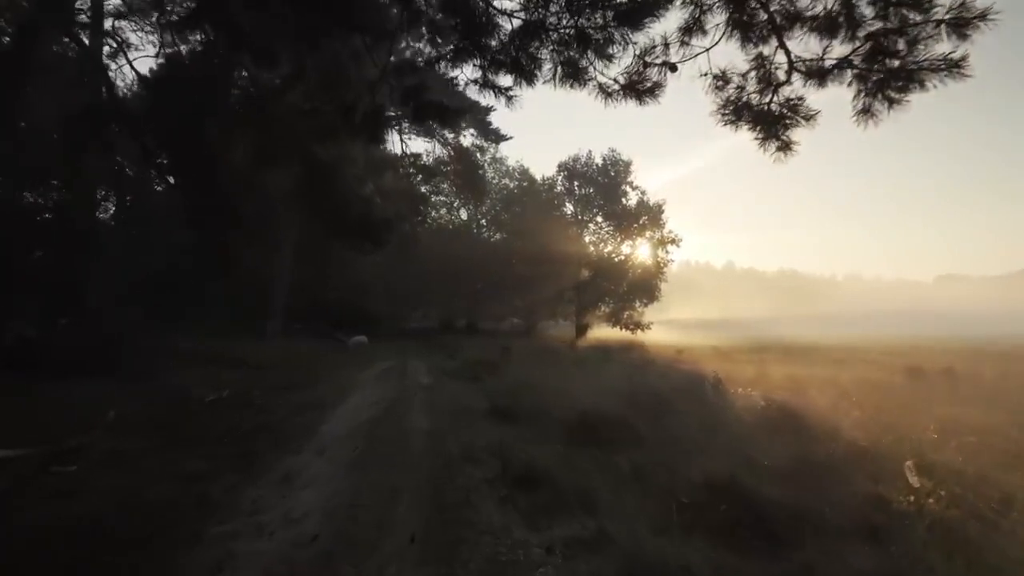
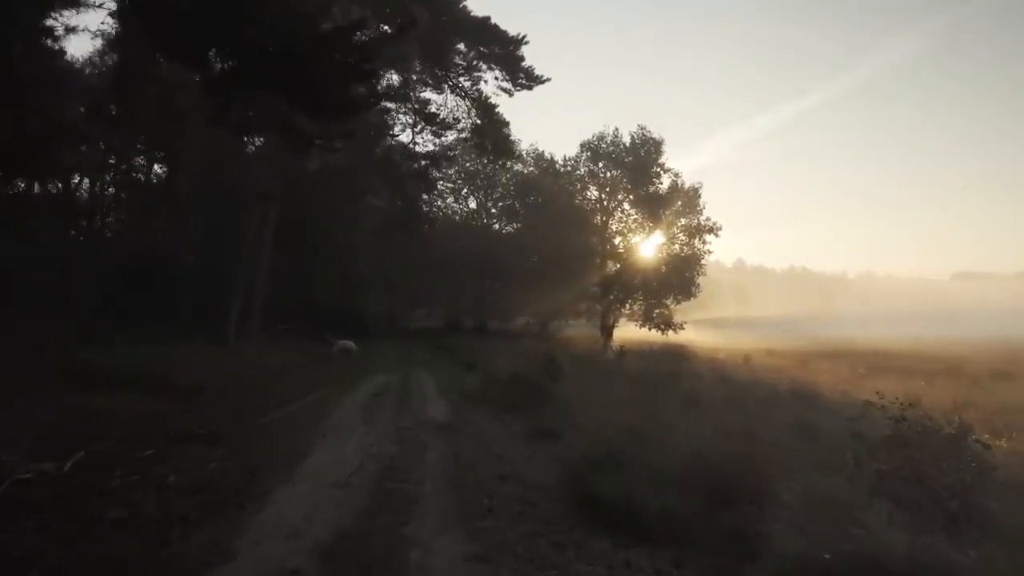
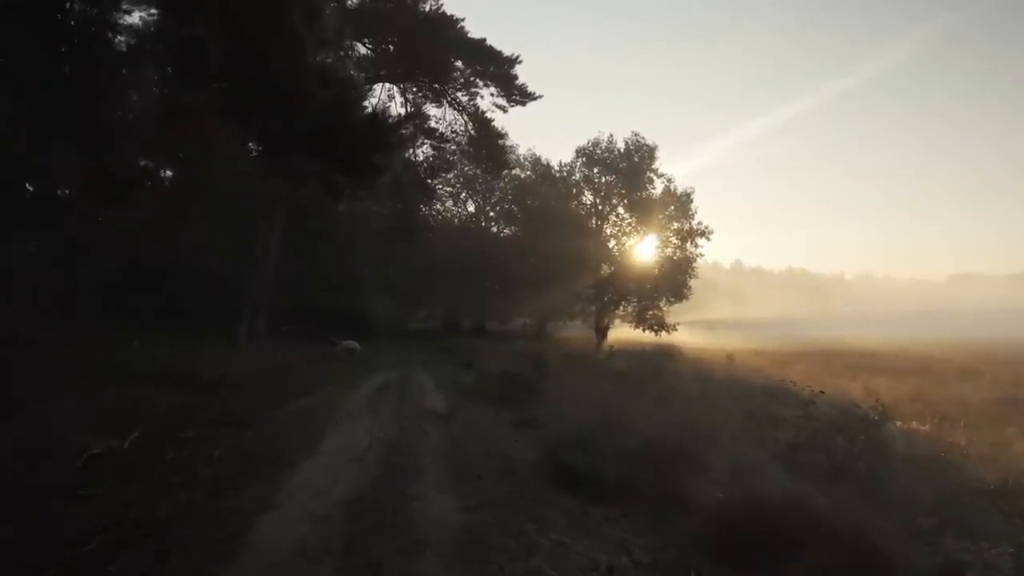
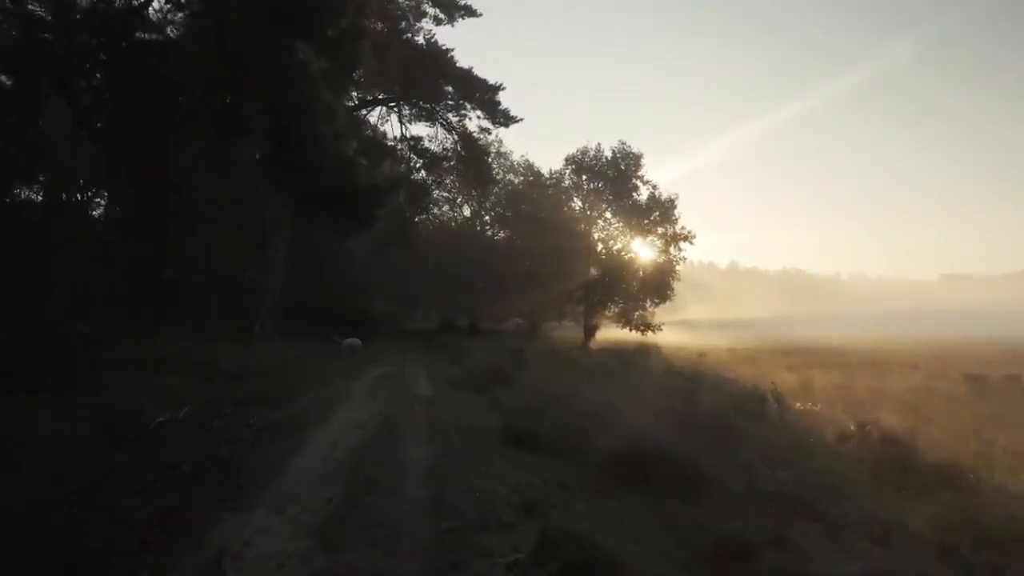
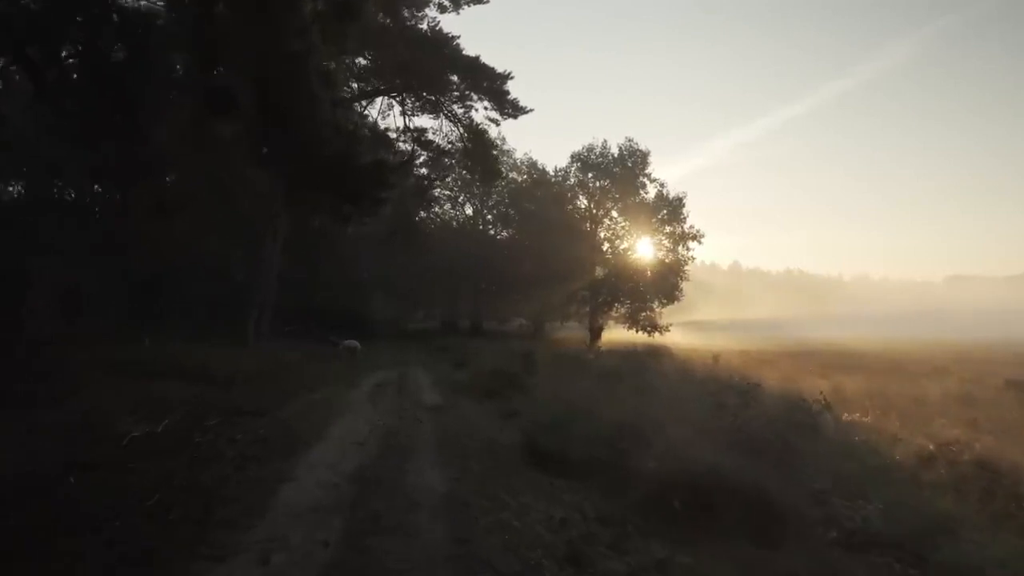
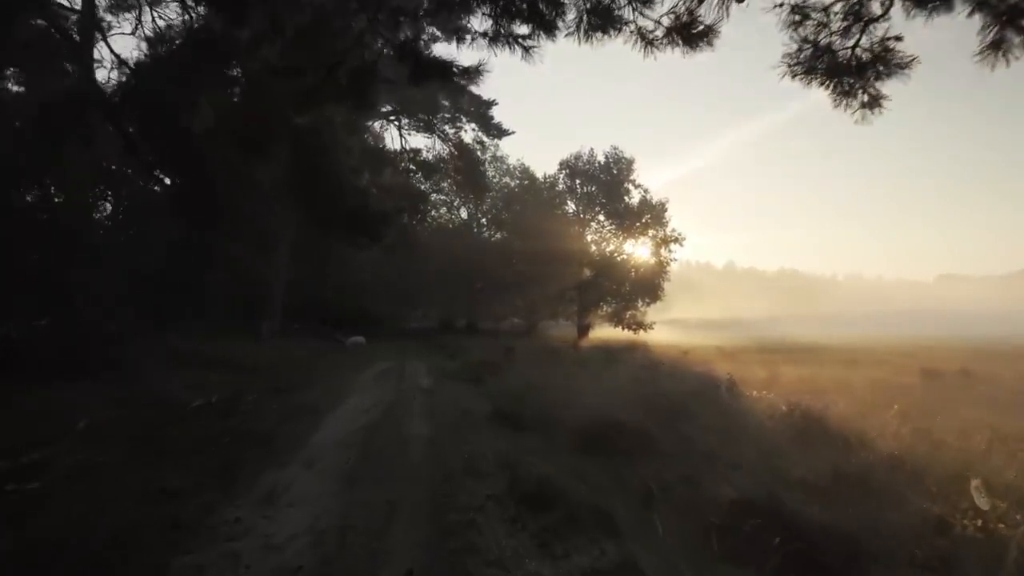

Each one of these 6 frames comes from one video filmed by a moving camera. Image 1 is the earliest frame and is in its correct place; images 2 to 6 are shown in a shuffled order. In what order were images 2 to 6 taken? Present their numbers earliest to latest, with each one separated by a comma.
6, 4, 5, 3, 2
